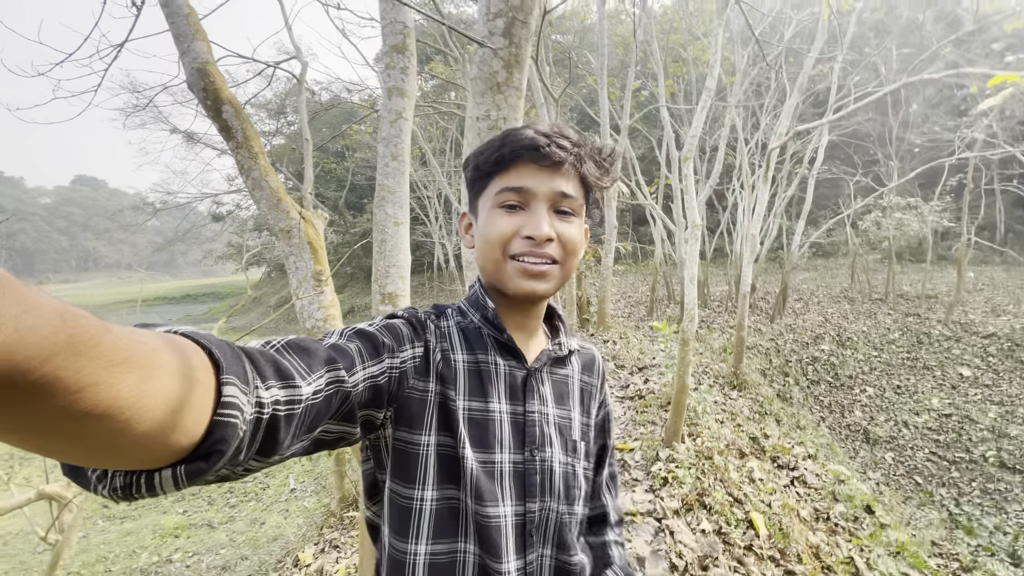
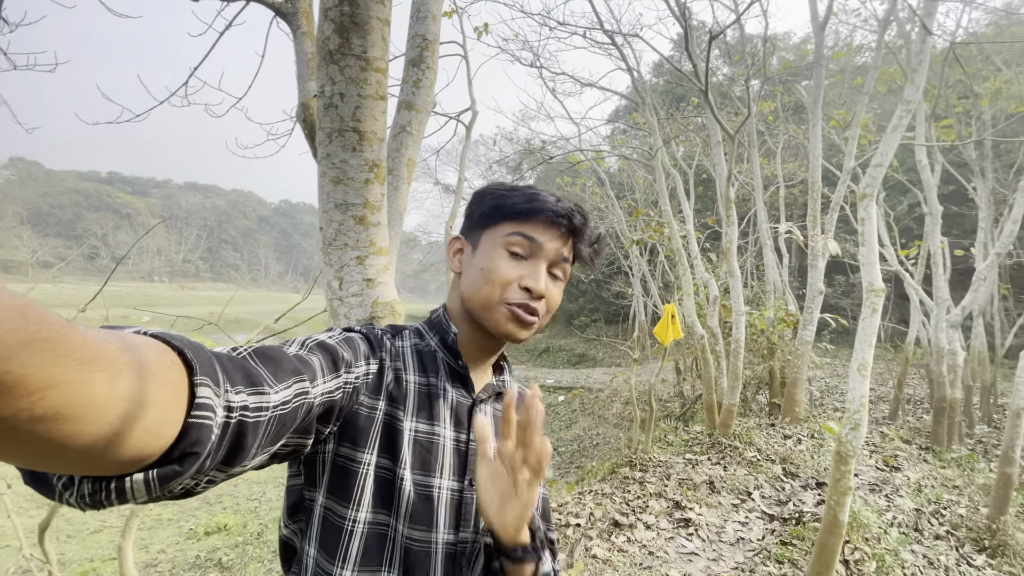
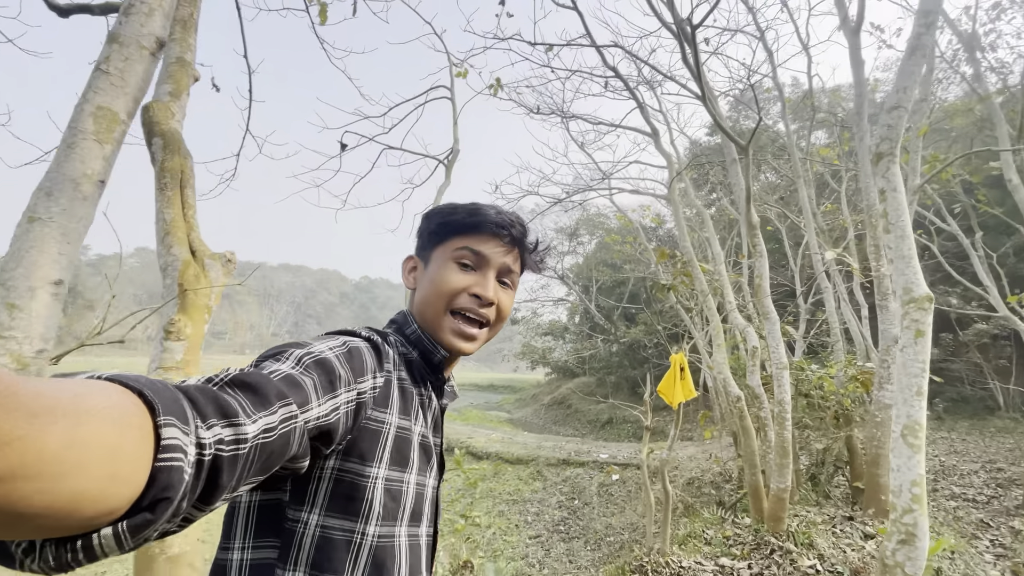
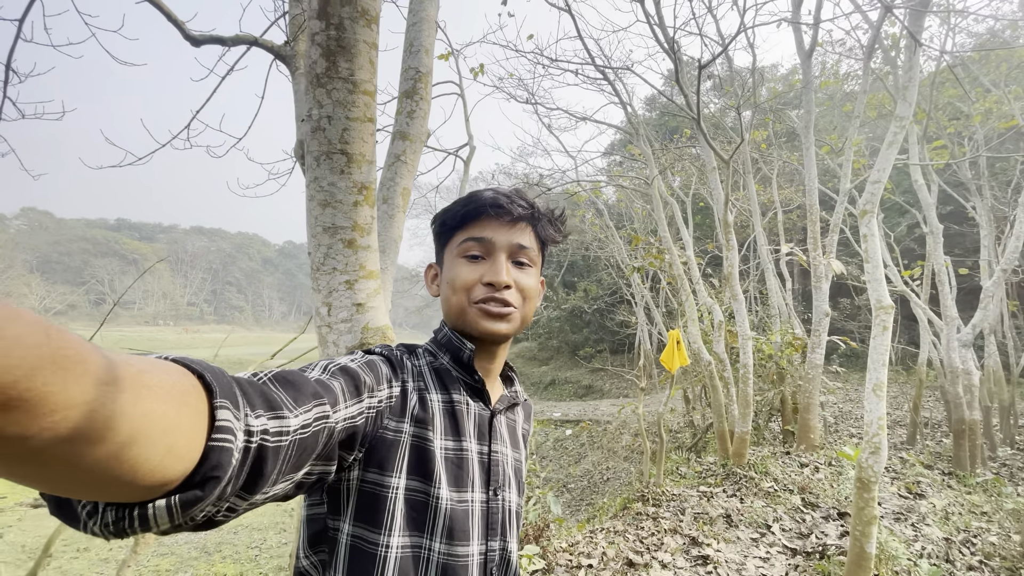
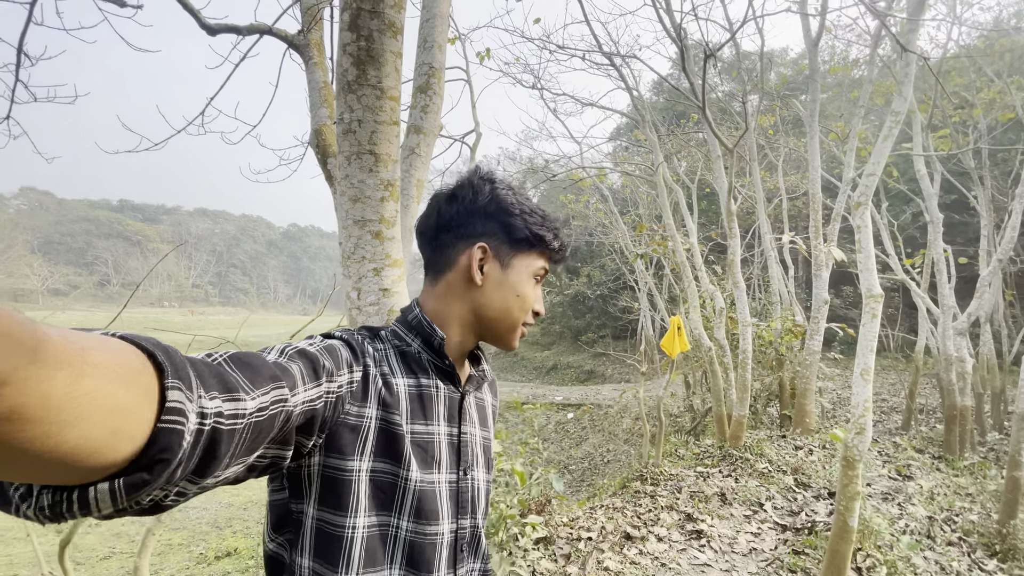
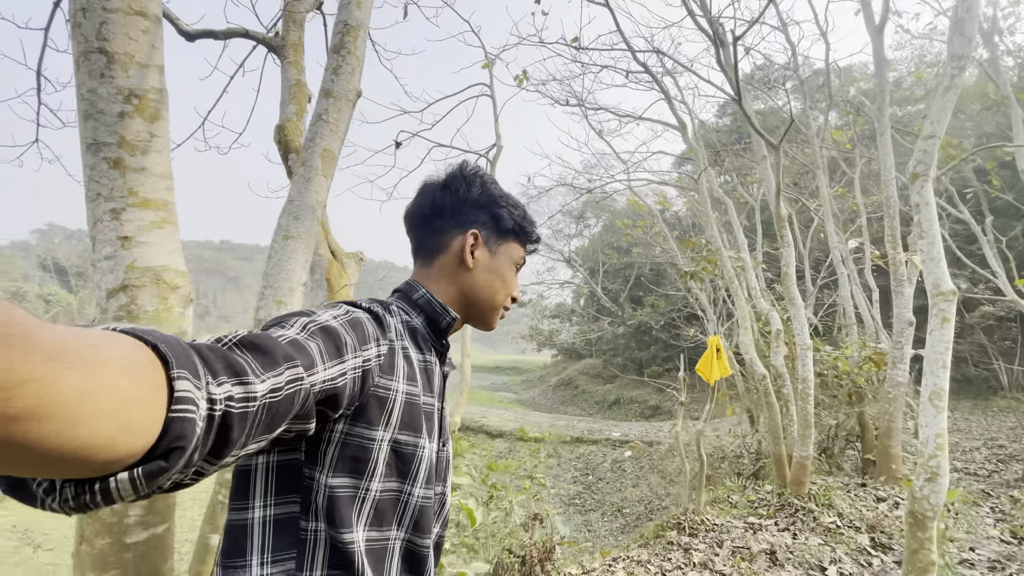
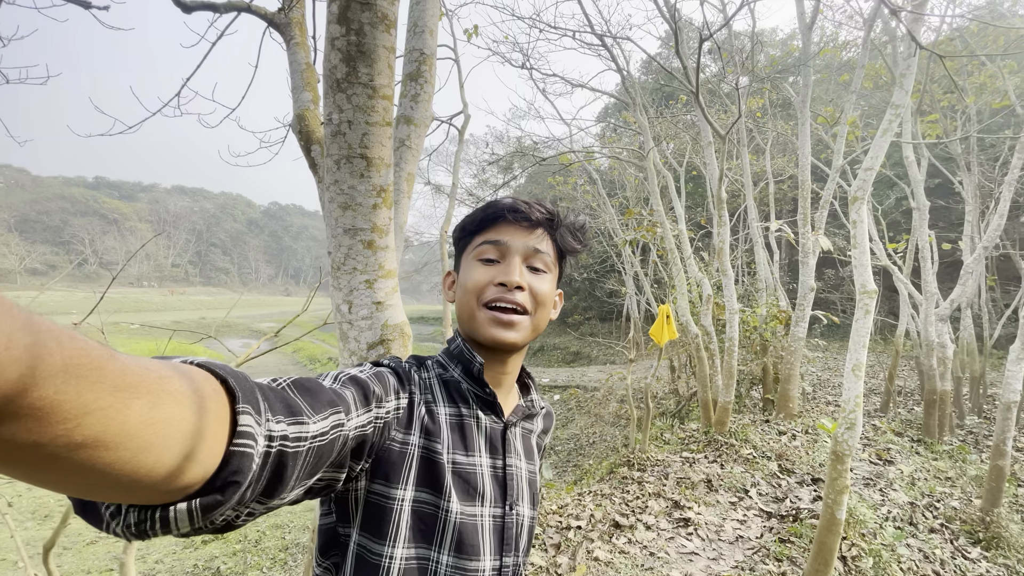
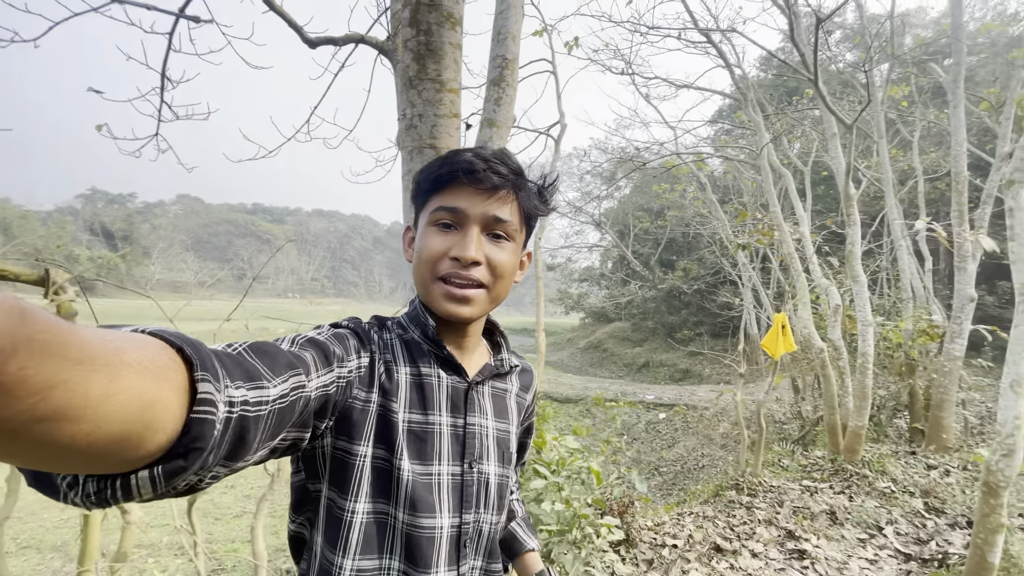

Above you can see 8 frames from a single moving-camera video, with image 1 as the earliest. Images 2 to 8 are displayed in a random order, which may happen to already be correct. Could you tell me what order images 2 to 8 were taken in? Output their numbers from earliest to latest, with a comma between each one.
8, 2, 7, 5, 4, 6, 3
